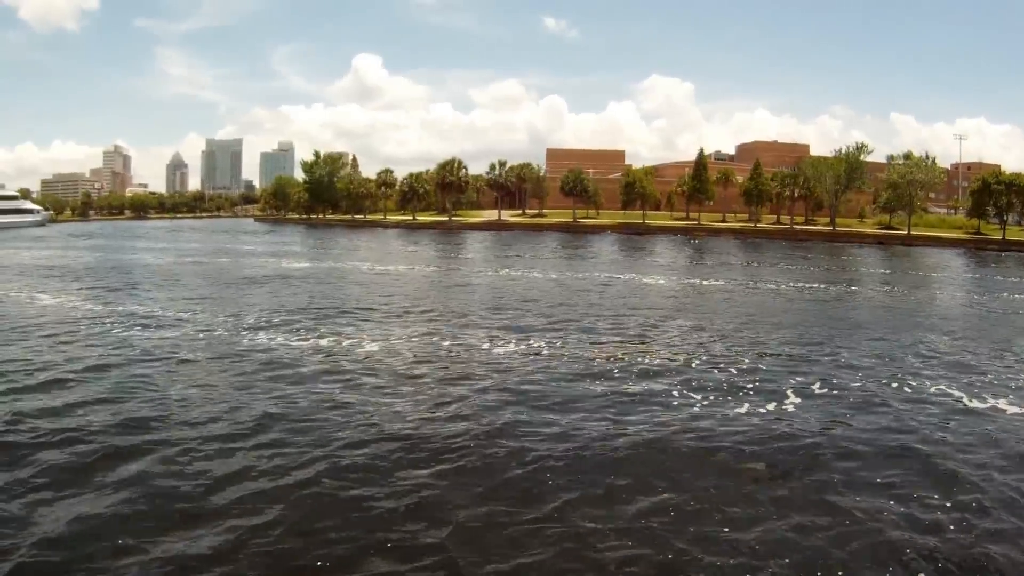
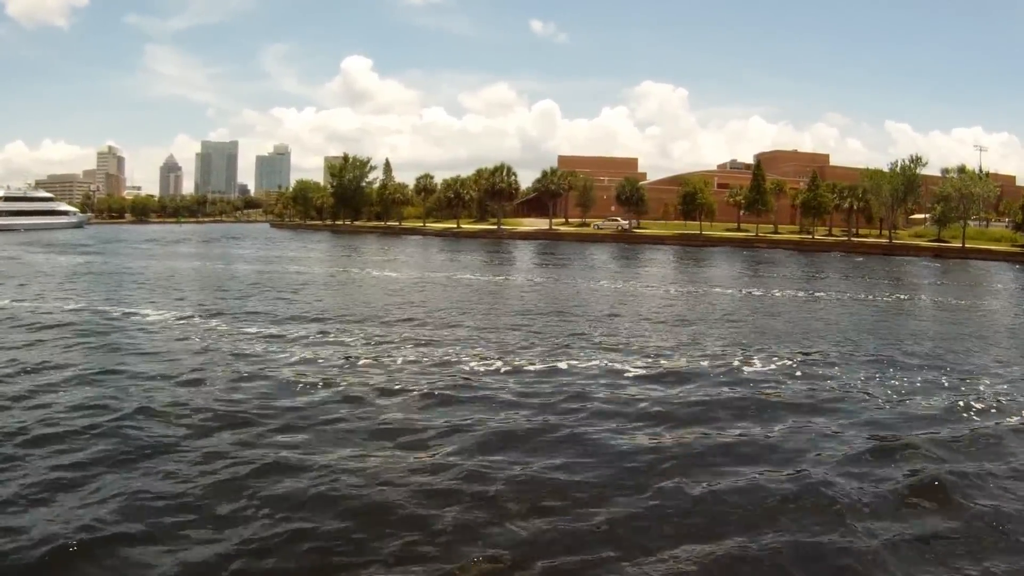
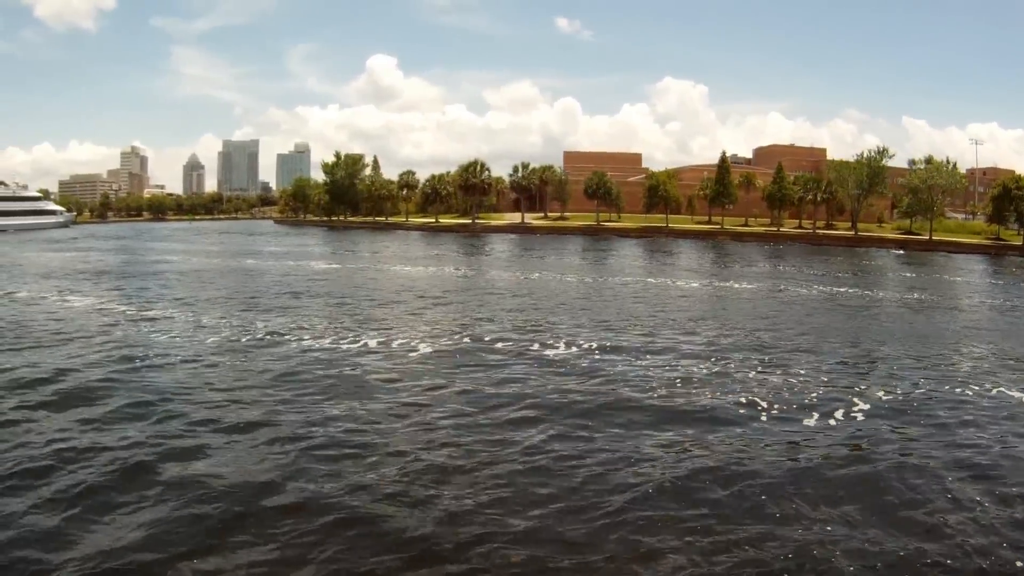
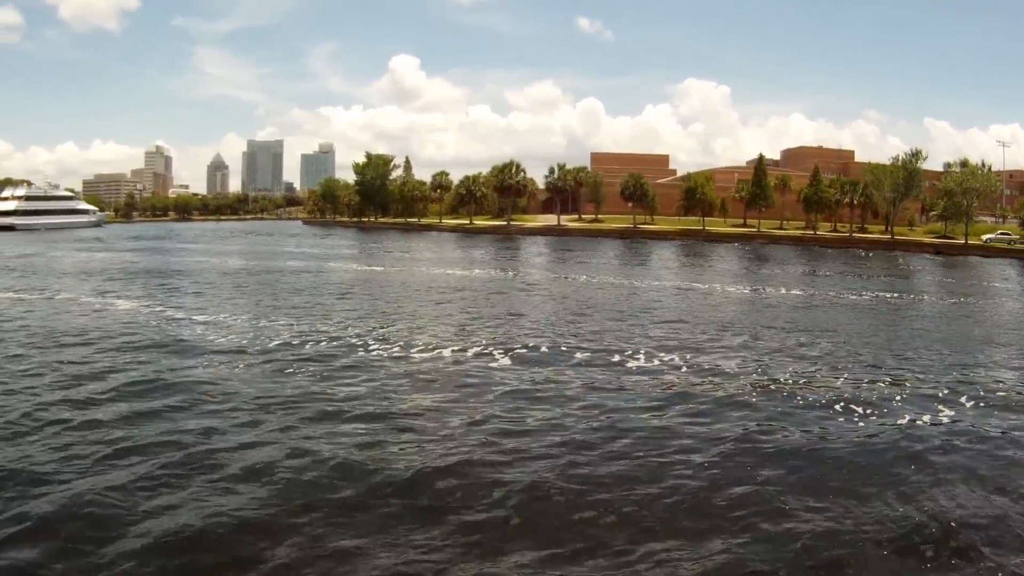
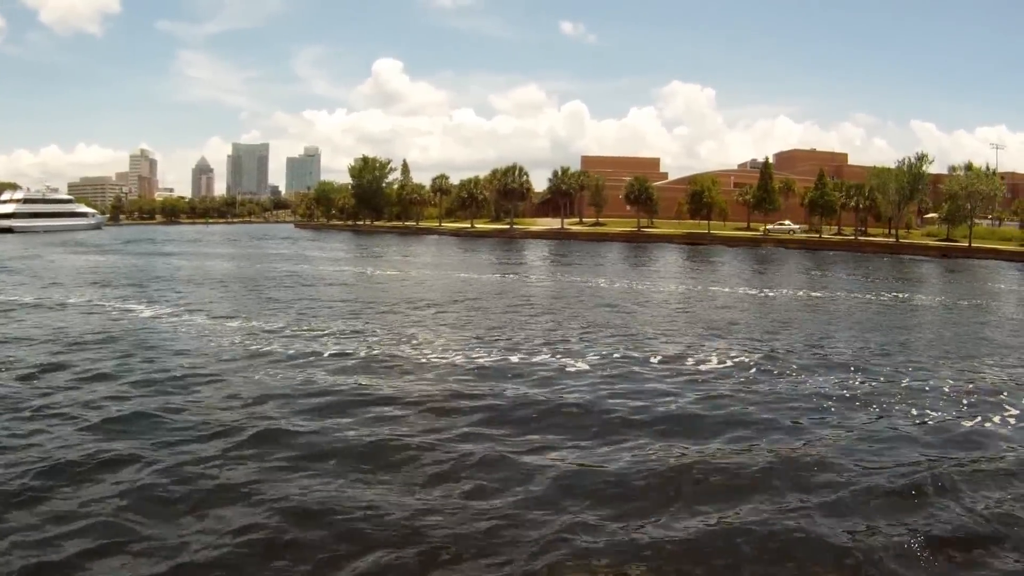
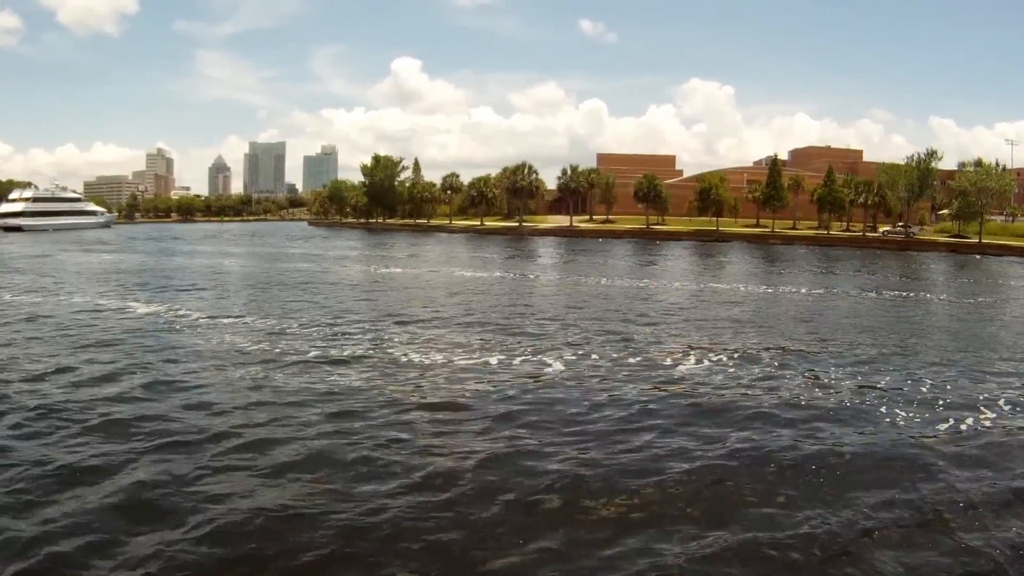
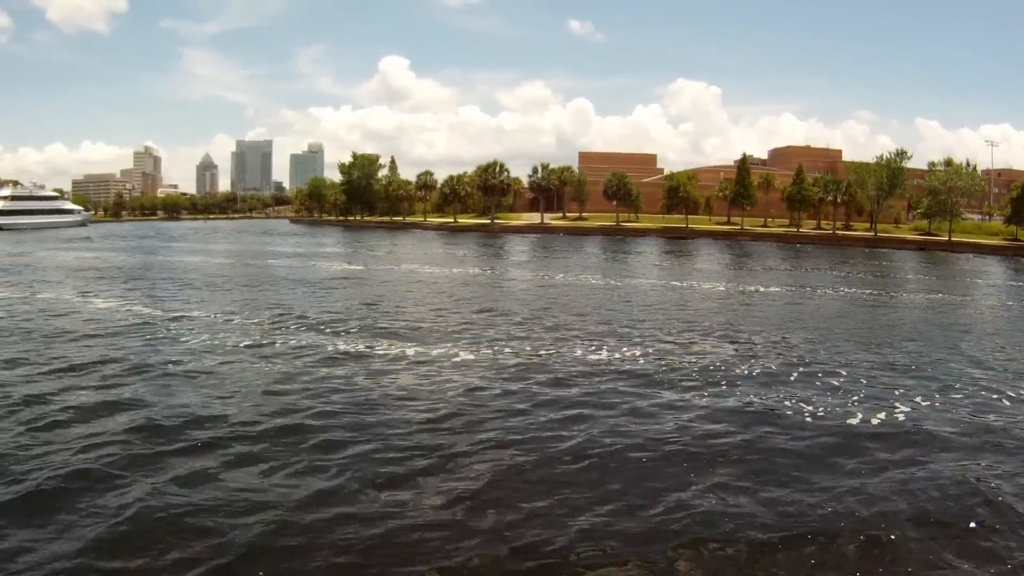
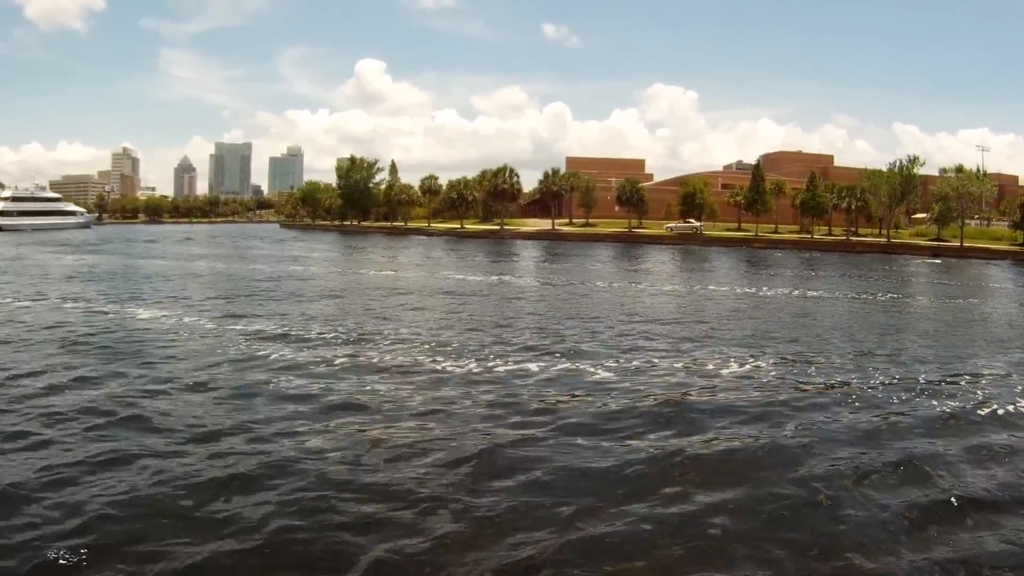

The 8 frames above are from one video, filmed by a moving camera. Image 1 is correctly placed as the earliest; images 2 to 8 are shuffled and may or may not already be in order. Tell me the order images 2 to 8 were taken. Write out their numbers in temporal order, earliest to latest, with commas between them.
3, 7, 4, 6, 5, 8, 2
